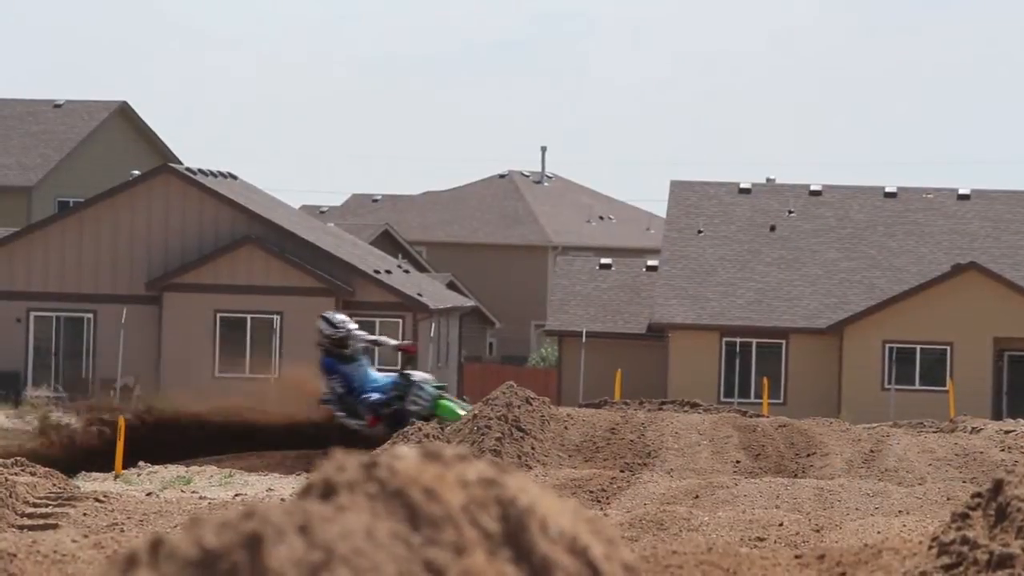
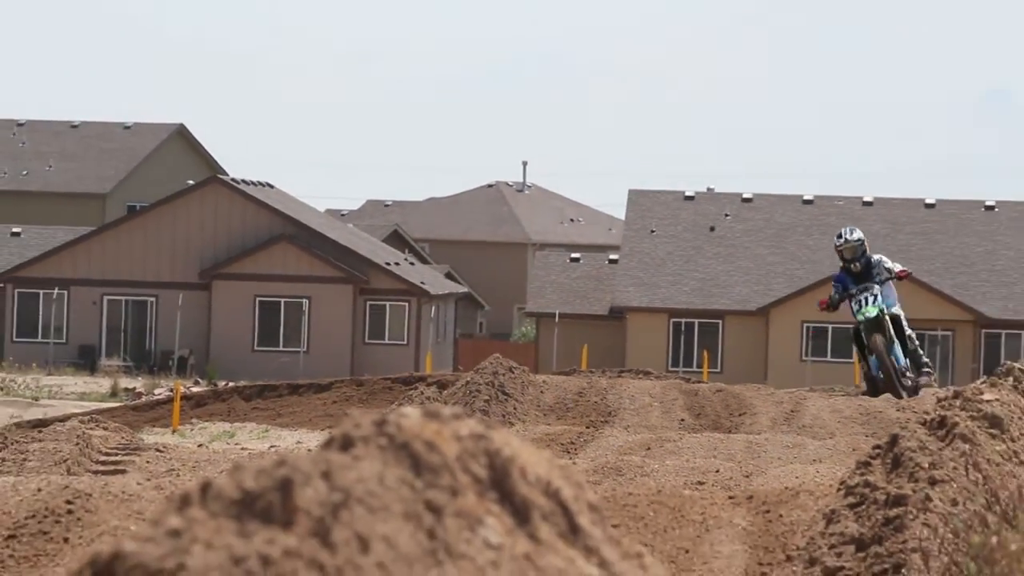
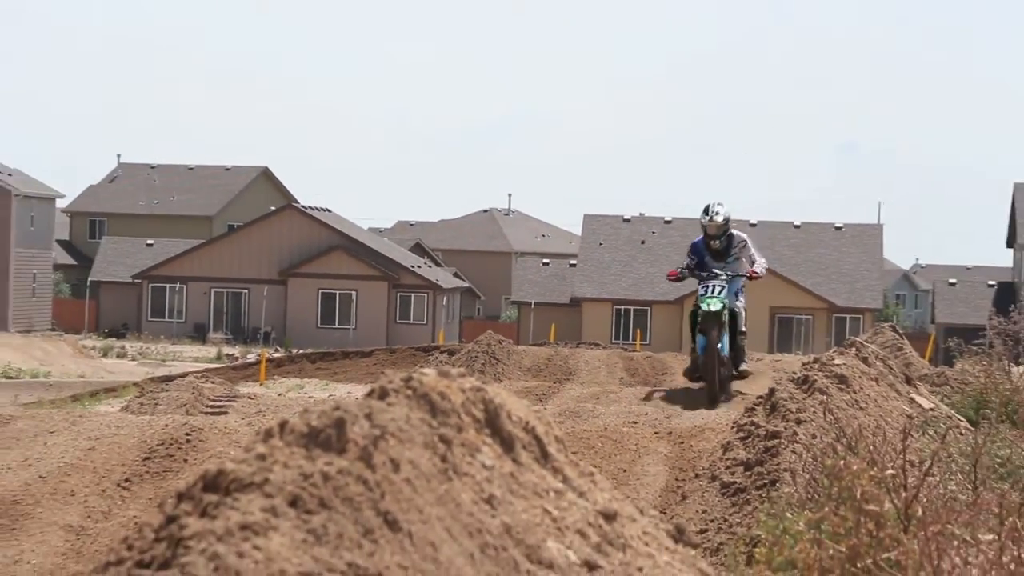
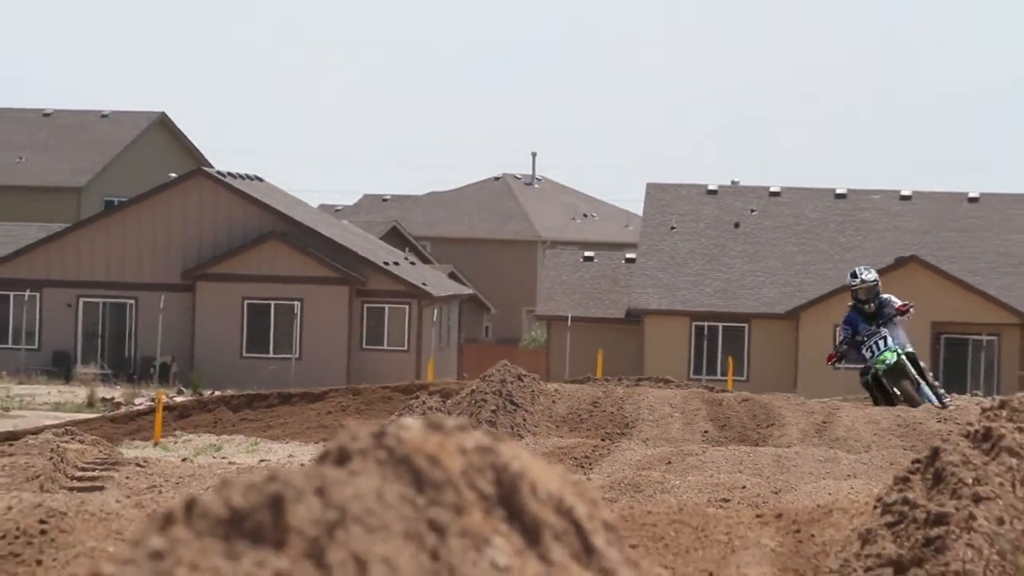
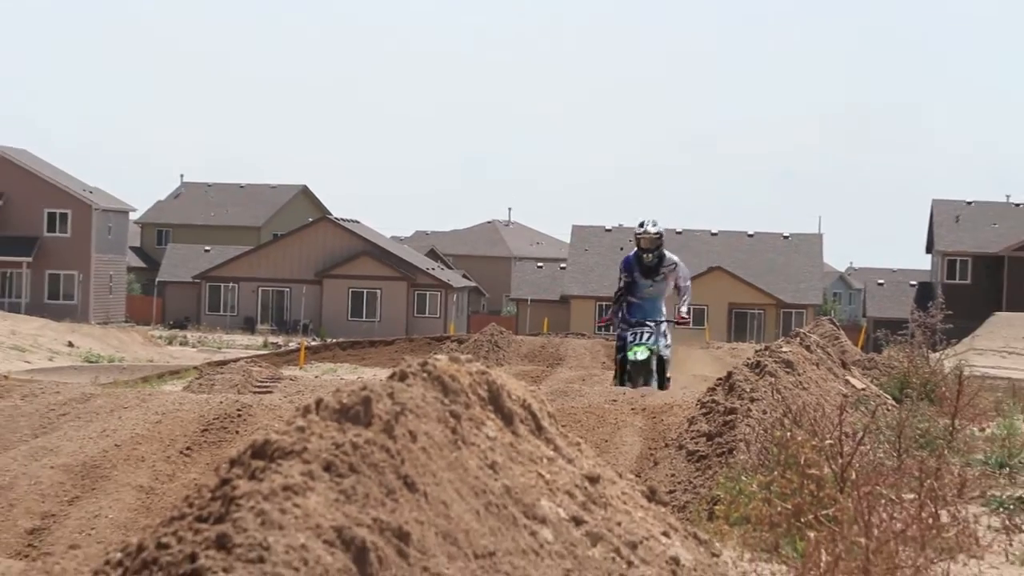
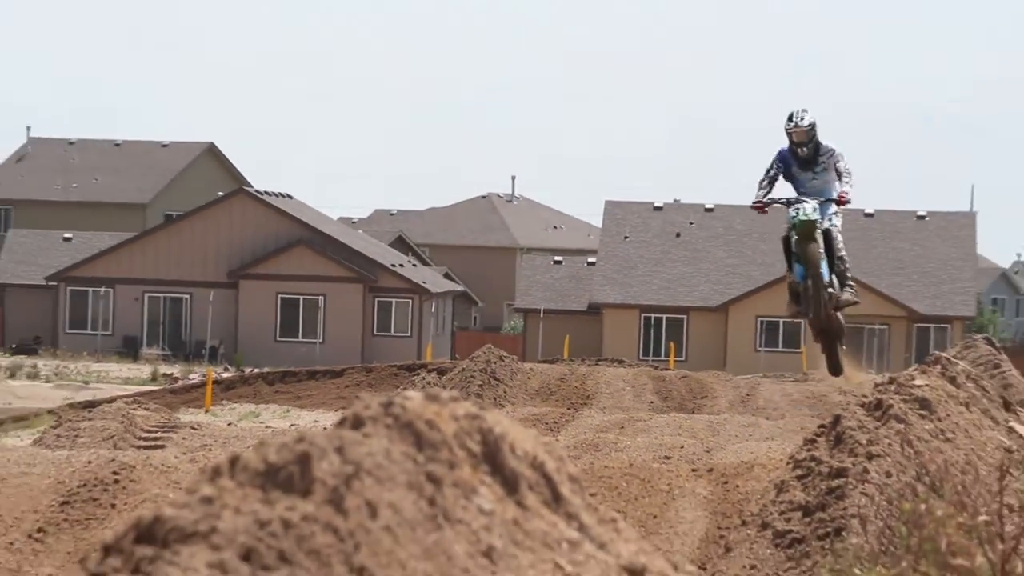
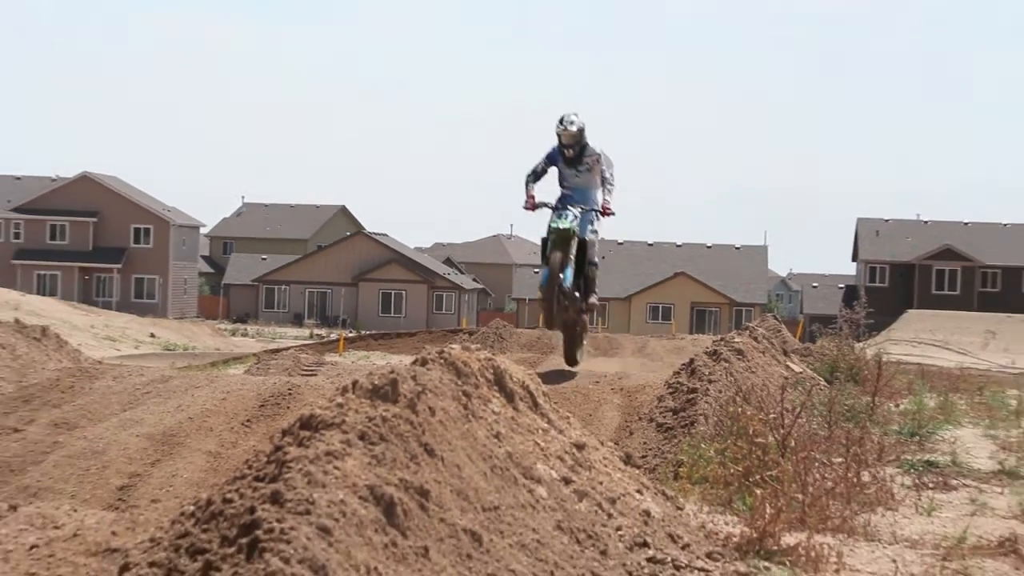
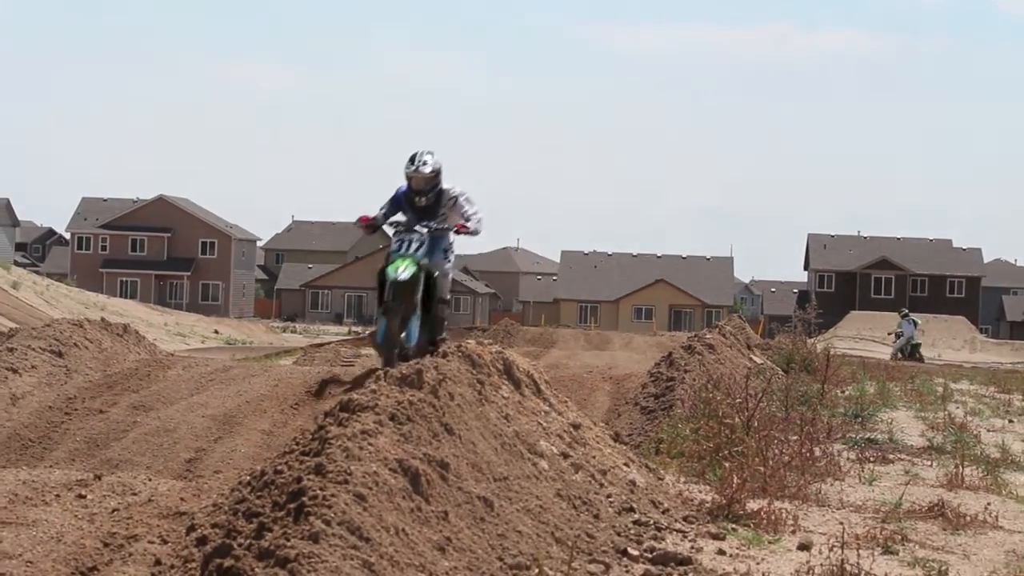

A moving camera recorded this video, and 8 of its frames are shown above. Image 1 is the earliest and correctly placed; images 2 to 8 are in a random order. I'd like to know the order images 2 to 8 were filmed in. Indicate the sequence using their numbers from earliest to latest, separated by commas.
4, 2, 6, 3, 5, 7, 8
